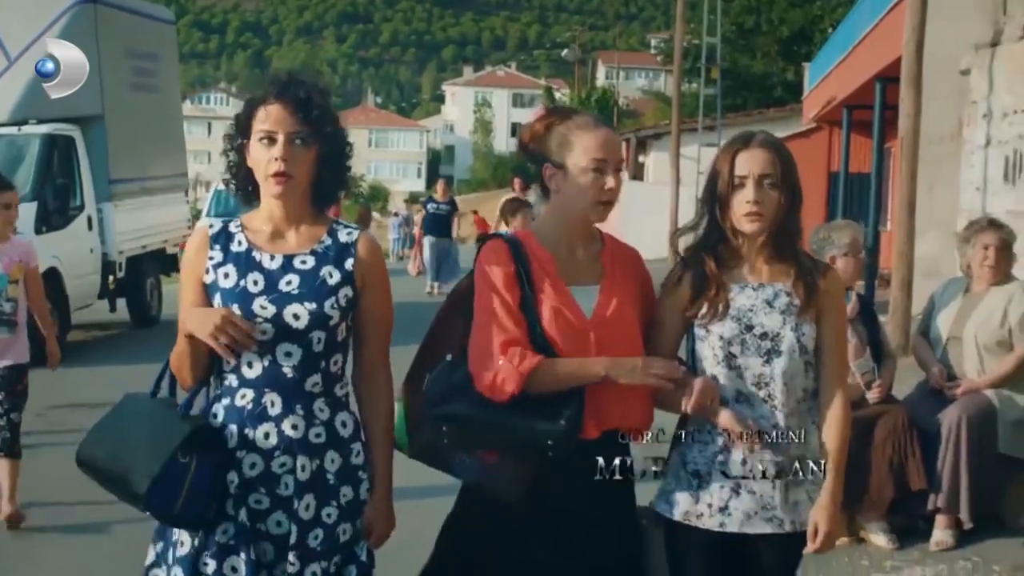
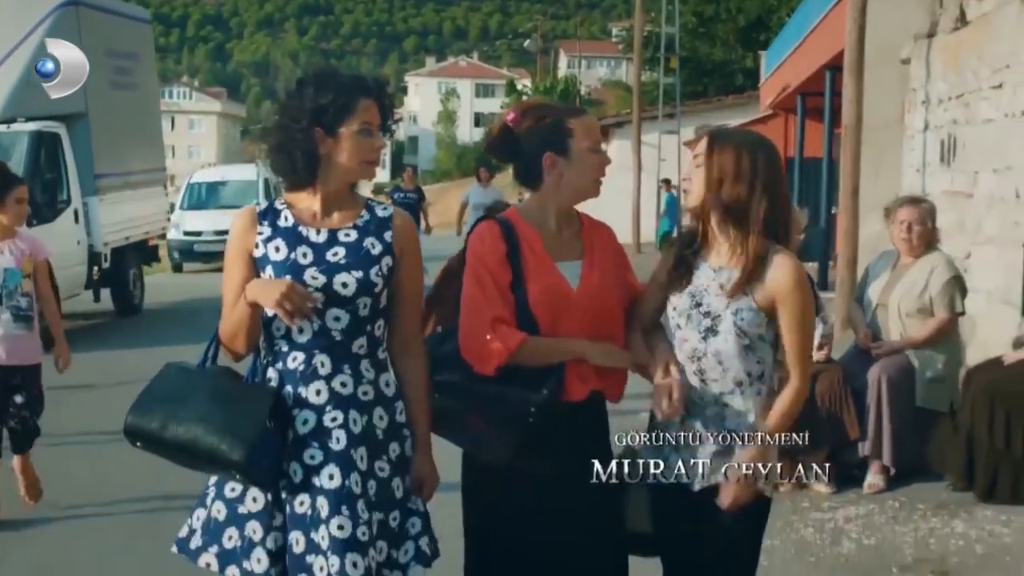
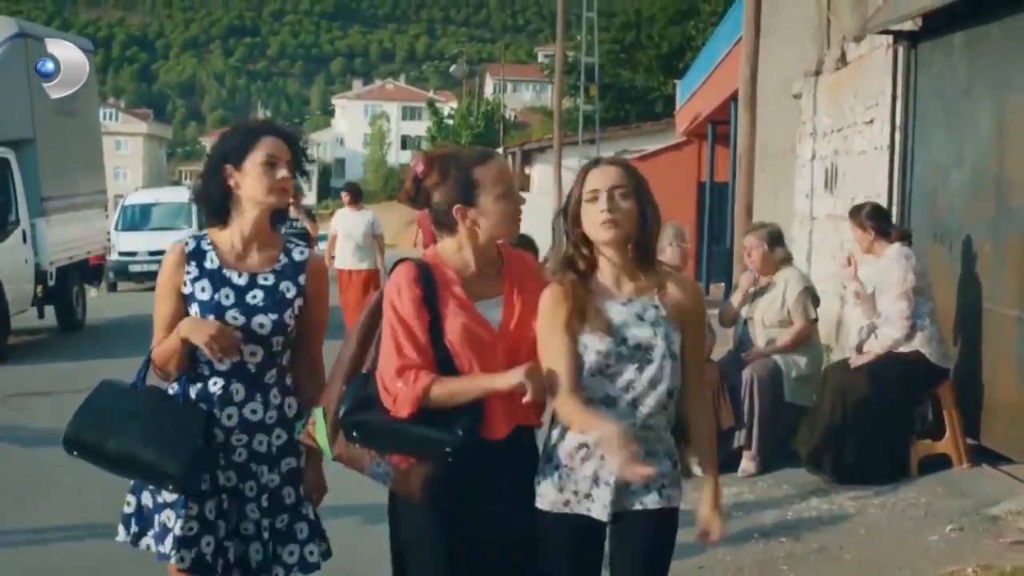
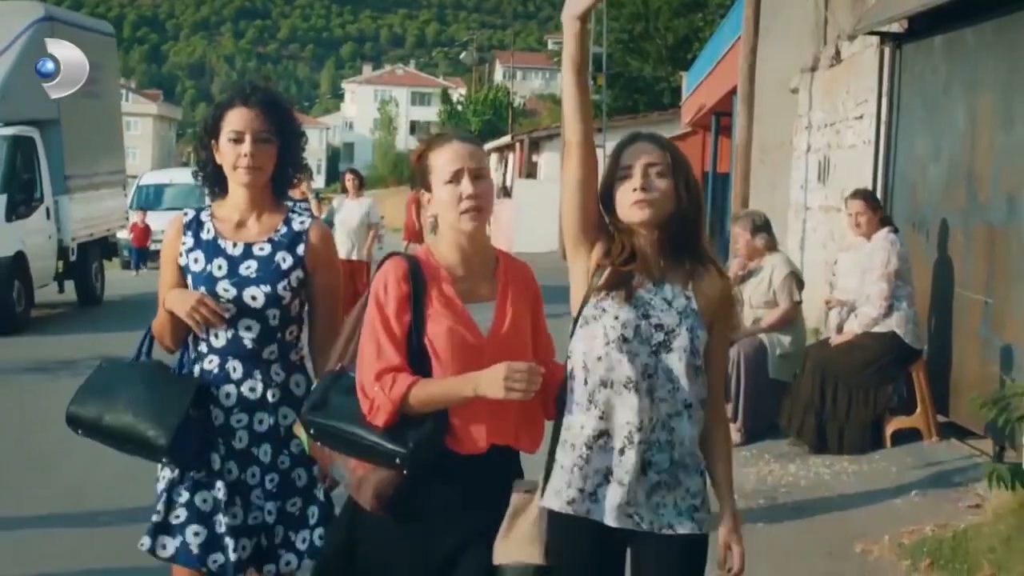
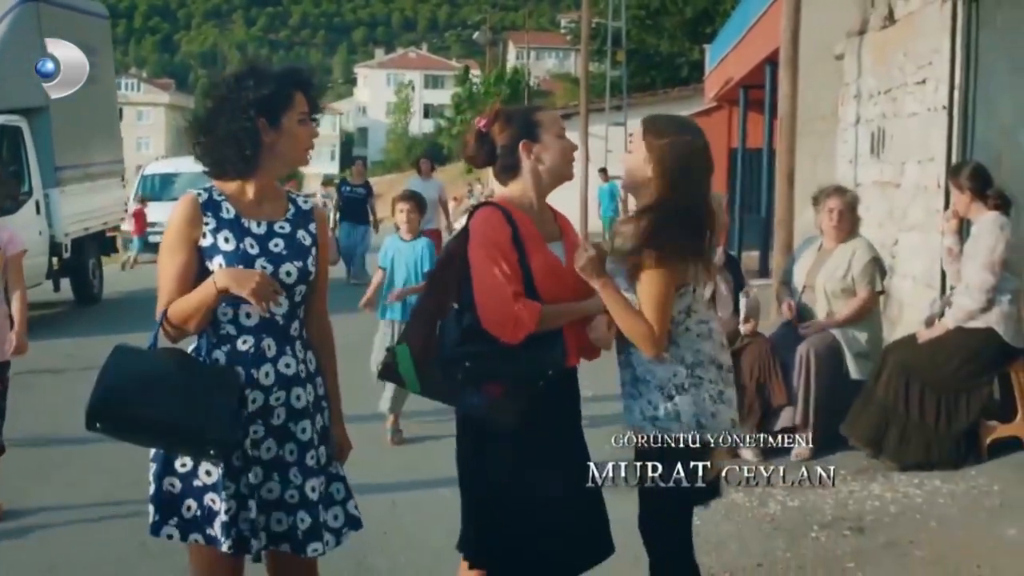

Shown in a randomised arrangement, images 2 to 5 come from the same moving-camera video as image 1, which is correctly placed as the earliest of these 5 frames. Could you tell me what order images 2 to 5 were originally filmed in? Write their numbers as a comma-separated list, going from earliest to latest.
2, 5, 3, 4
